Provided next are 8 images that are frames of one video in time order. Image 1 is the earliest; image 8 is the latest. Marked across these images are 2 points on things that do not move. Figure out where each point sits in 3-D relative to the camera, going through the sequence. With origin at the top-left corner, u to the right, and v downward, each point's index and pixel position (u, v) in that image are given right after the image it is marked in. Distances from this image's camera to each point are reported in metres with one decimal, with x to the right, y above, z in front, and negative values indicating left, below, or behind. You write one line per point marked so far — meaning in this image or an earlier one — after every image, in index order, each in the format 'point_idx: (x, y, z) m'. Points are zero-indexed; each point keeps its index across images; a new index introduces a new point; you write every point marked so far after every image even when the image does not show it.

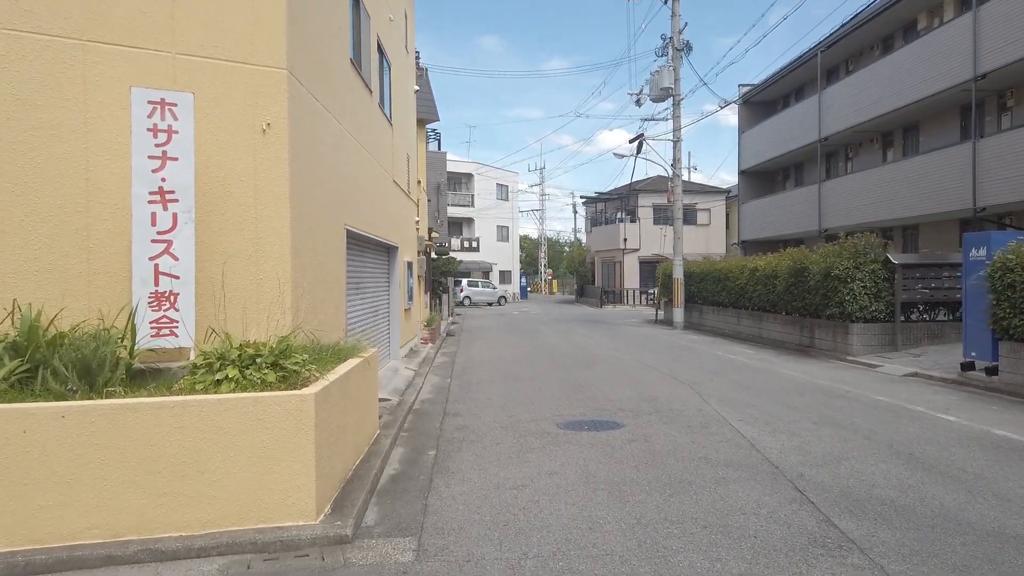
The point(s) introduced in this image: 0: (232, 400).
0: (-1.8, -0.7, +4.4) m
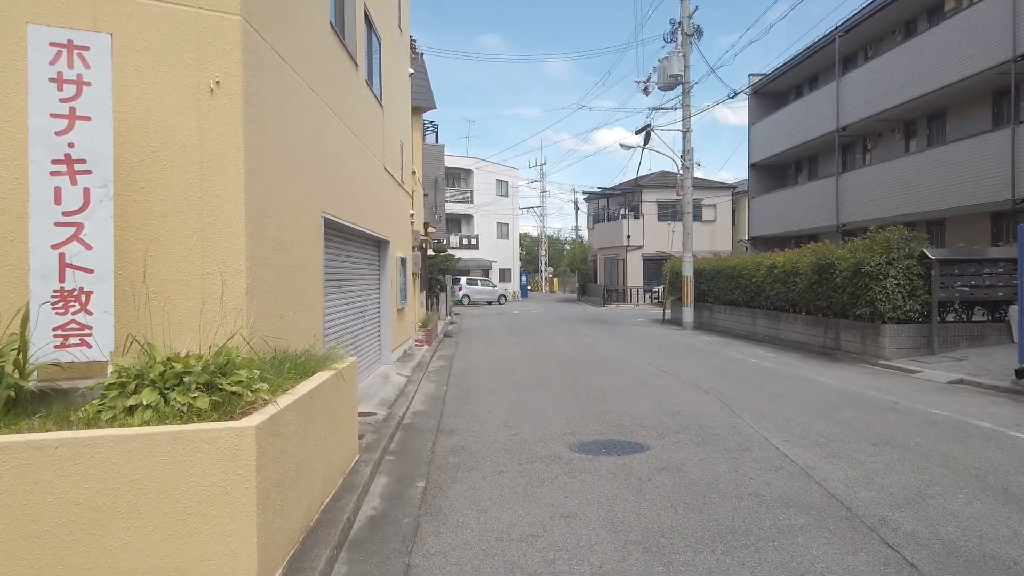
0: (-1.7, -0.7, +3.3) m
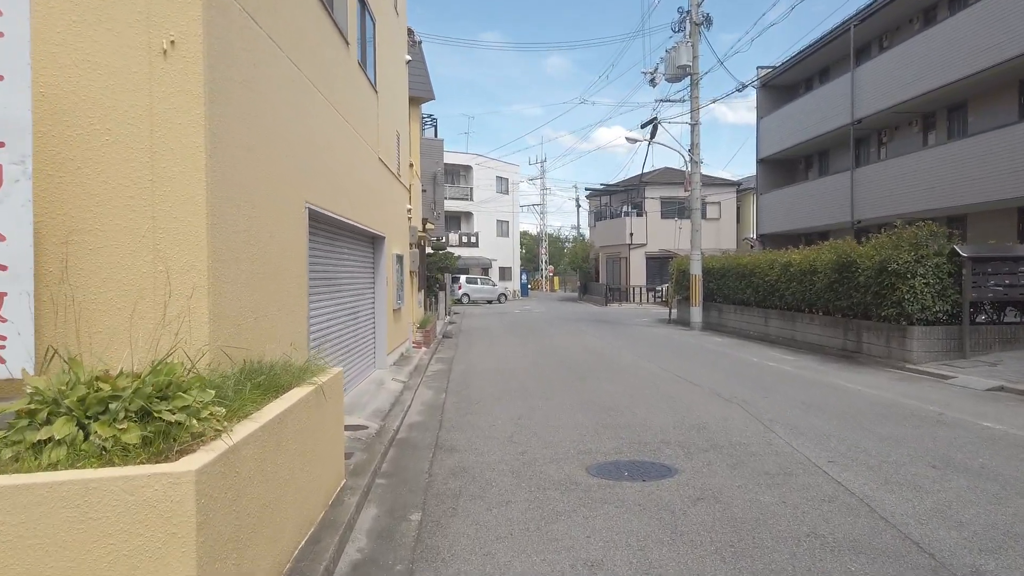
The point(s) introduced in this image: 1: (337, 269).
0: (-1.7, -0.7, +2.5) m
1: (-2.3, +0.3, +9.4) m
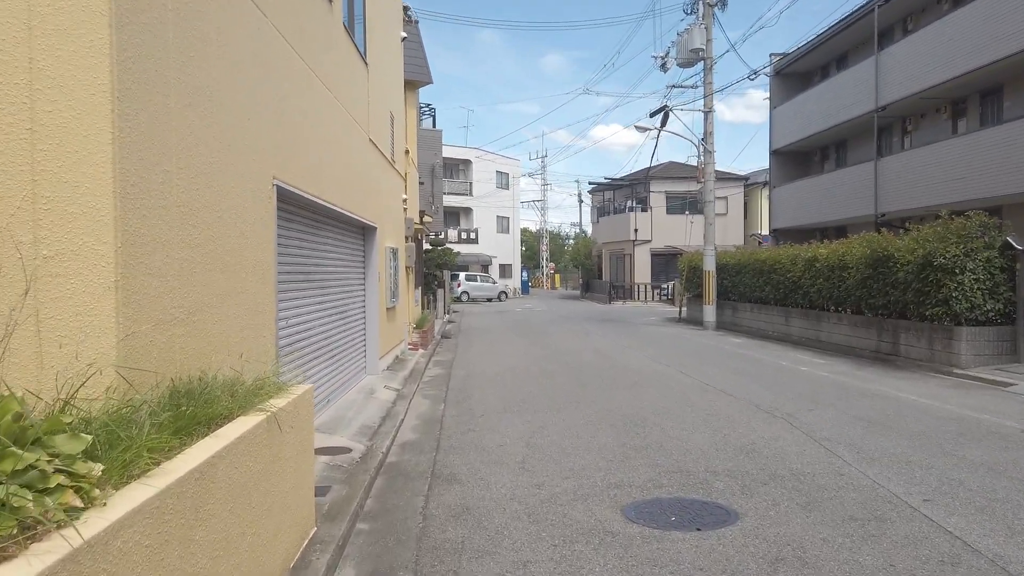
0: (-1.6, -0.7, +1.3) m
1: (-2.2, +0.3, +8.2) m
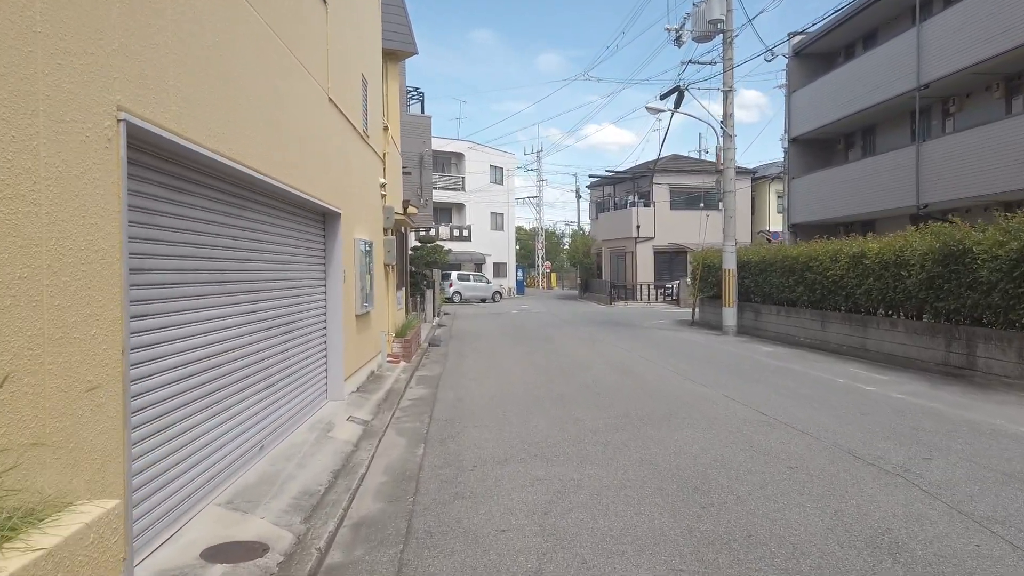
0: (-1.5, -0.7, -0.9) m
1: (-2.2, +0.3, +6.0) m
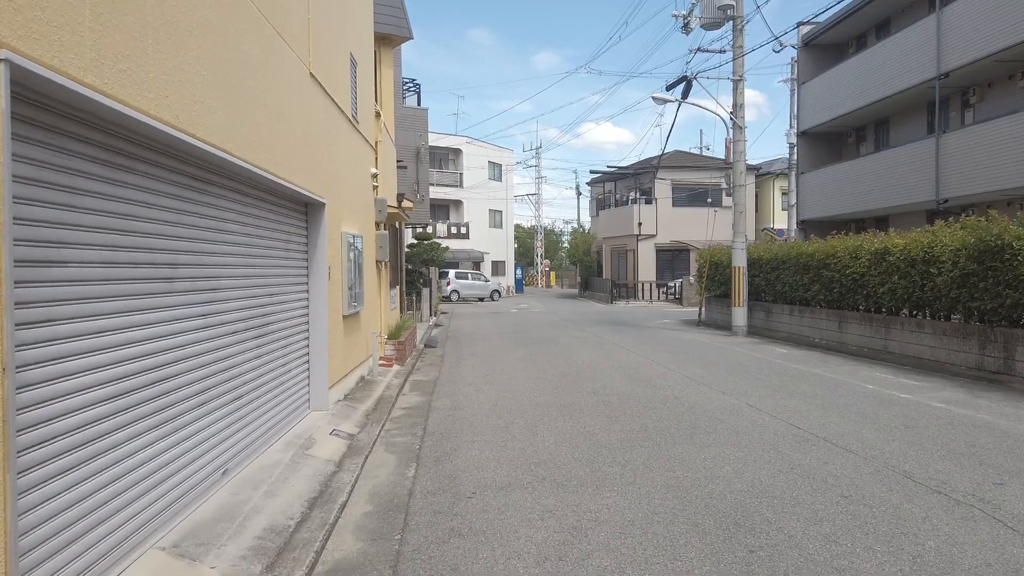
0: (-1.4, -0.7, -1.7) m
1: (-2.2, +0.3, +5.2) m
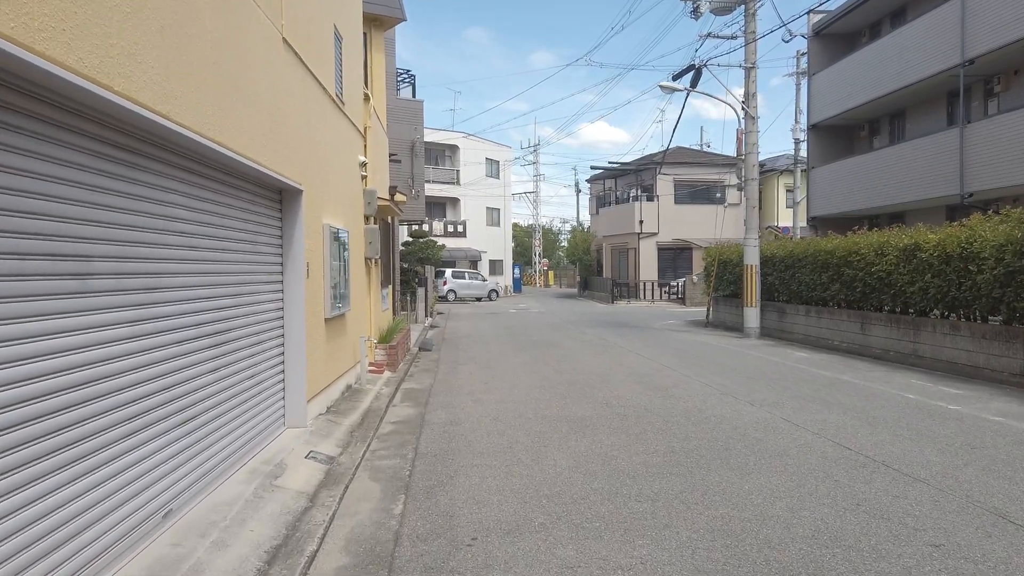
0: (-1.3, -0.7, -2.6) m
1: (-2.1, +0.3, +4.3) m
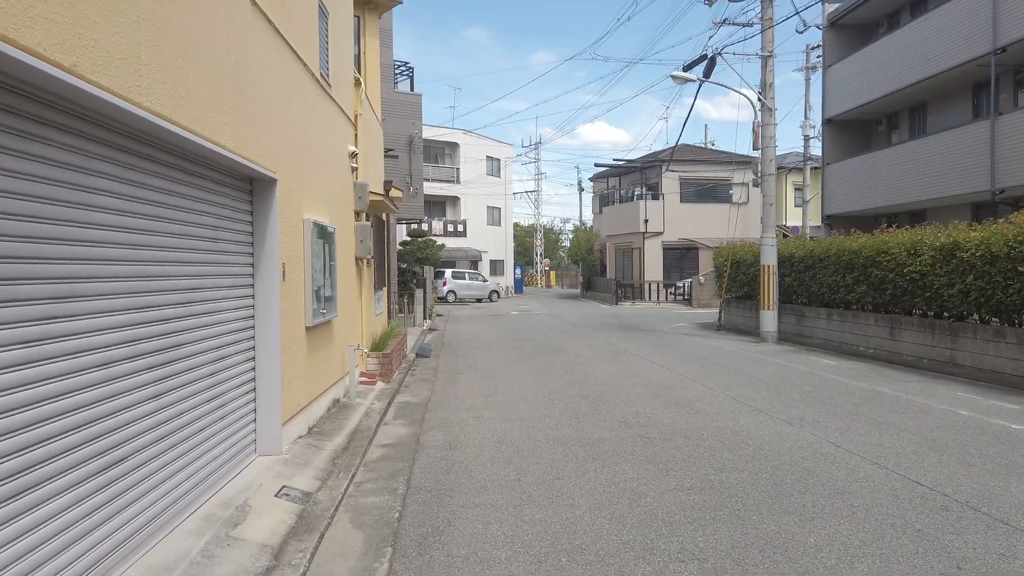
0: (-1.3, -0.7, -3.5) m
1: (-2.0, +0.3, +3.4) m
